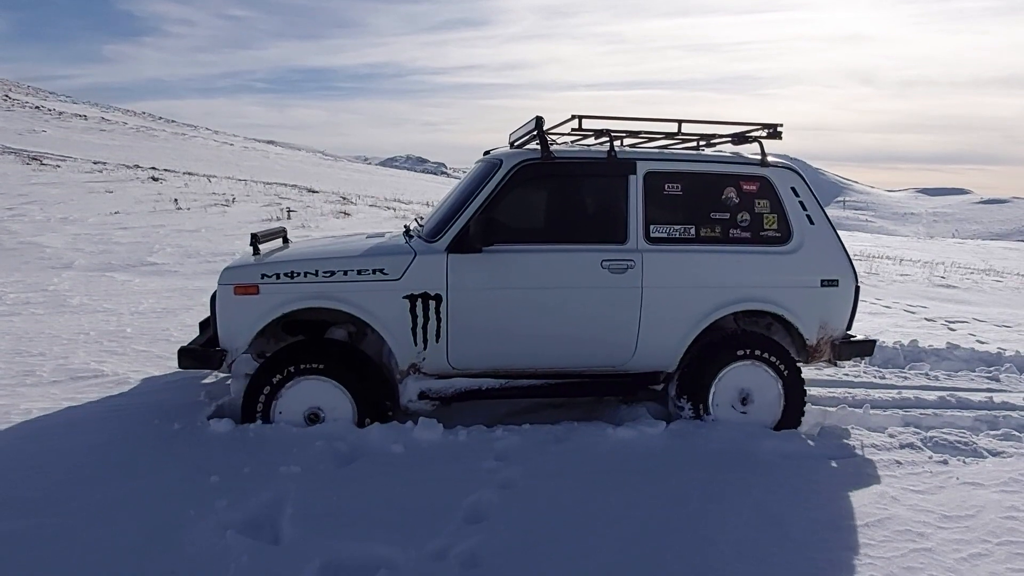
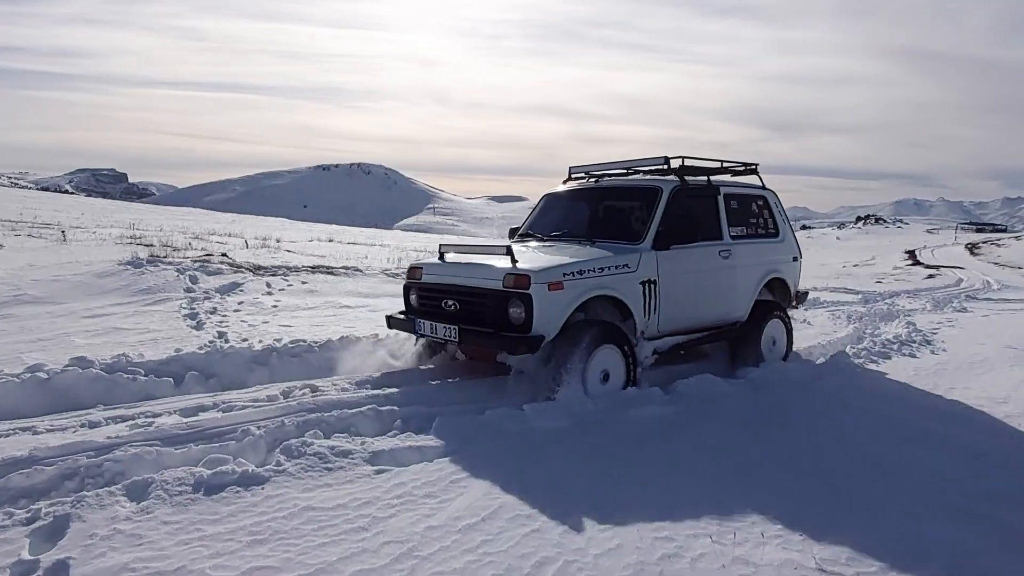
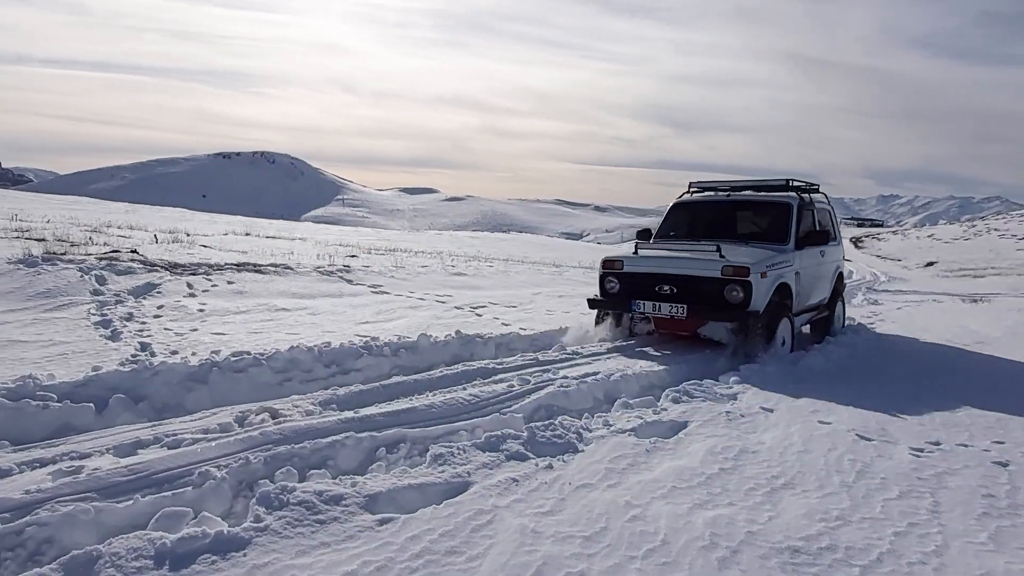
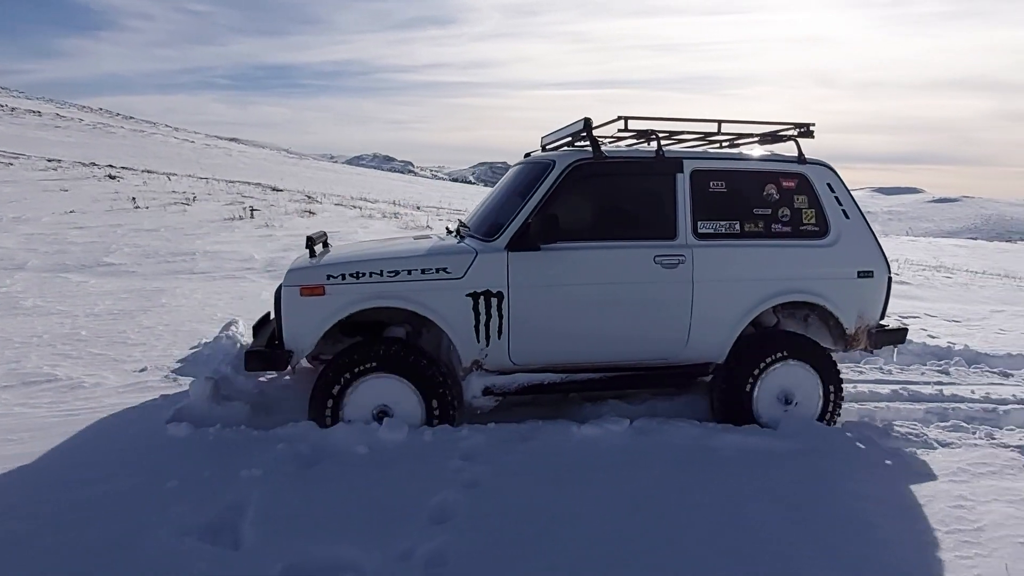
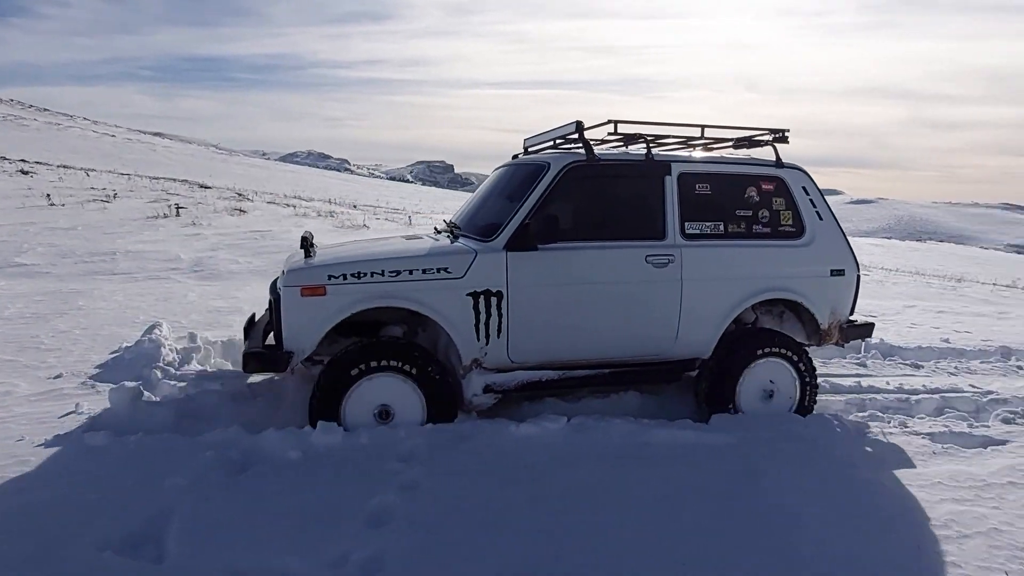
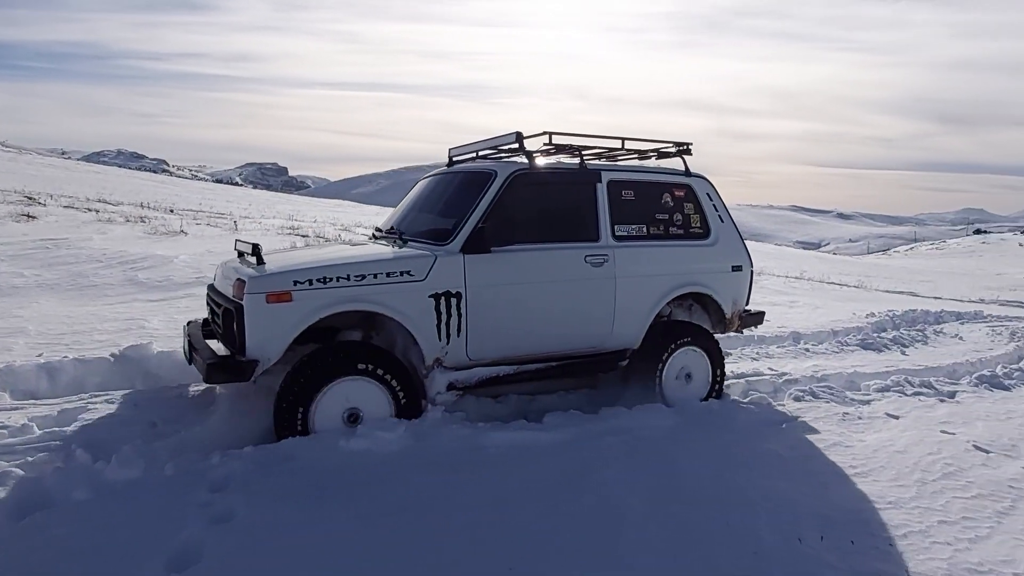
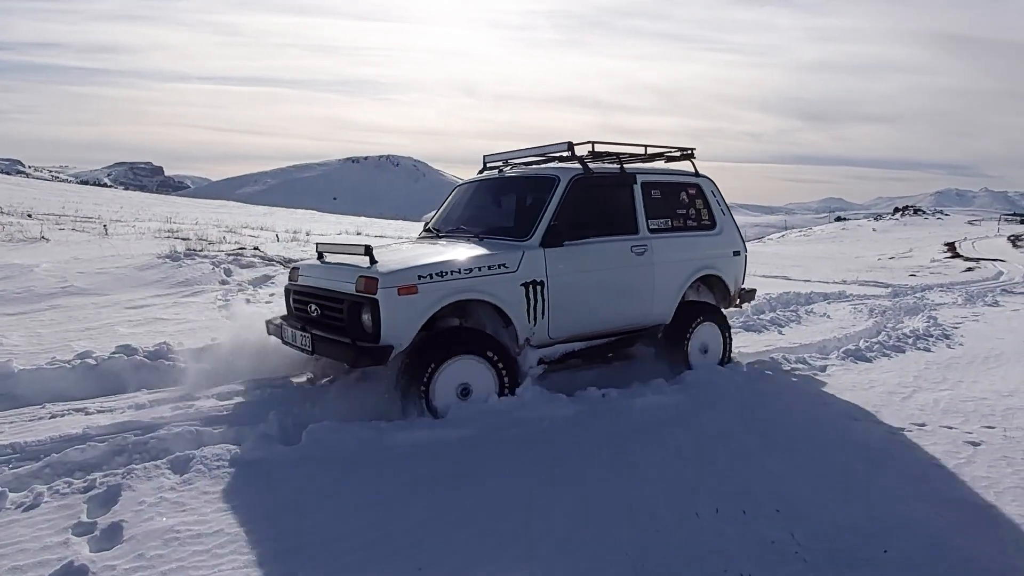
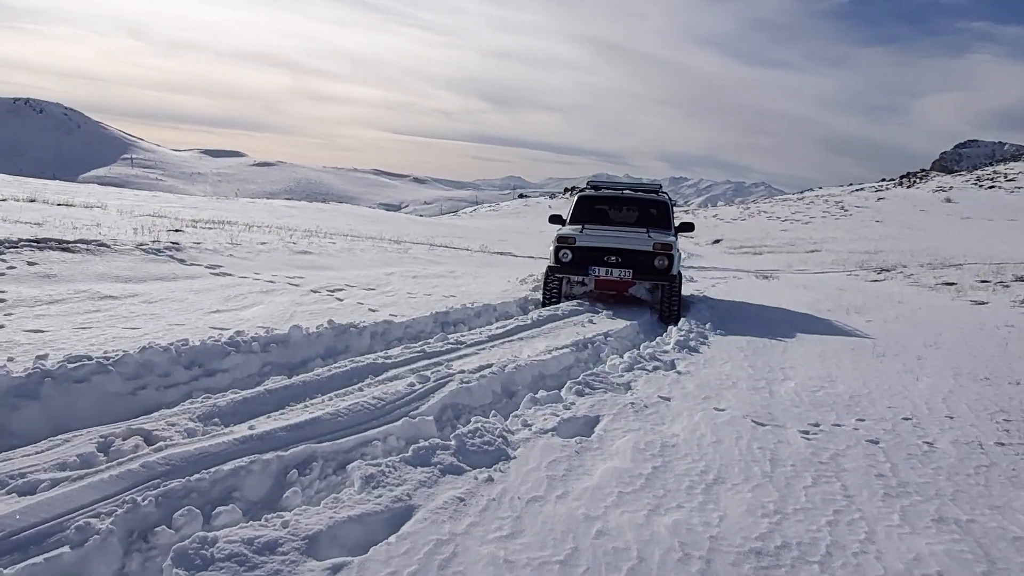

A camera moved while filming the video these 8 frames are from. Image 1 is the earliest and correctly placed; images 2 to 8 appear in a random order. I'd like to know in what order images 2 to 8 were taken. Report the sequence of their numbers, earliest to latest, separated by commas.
4, 5, 6, 7, 2, 3, 8
